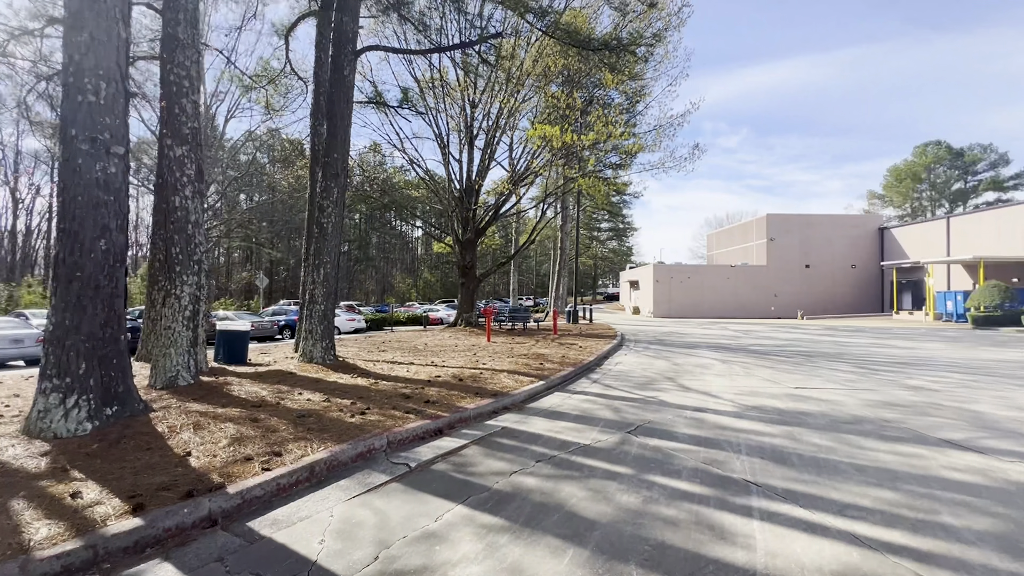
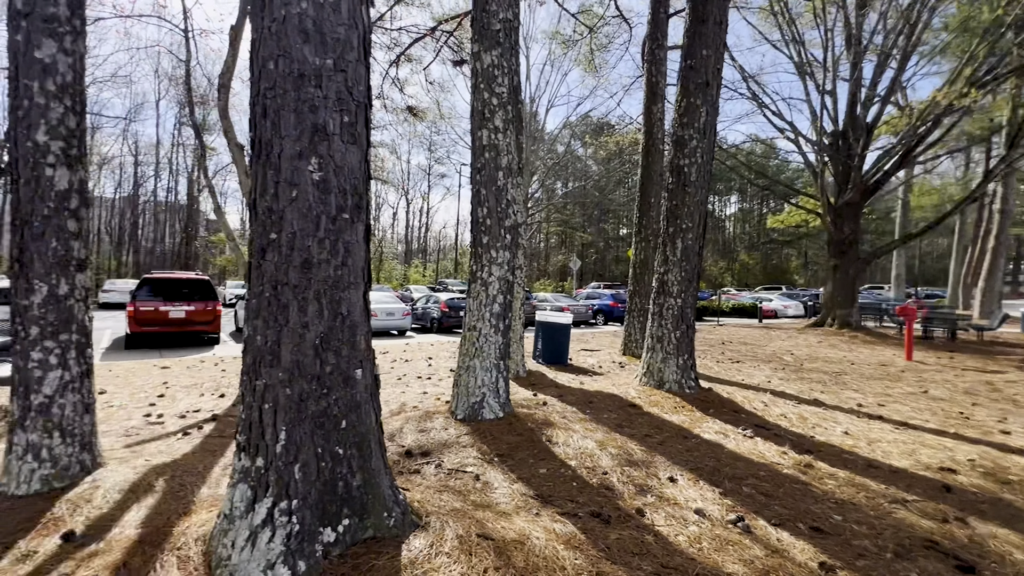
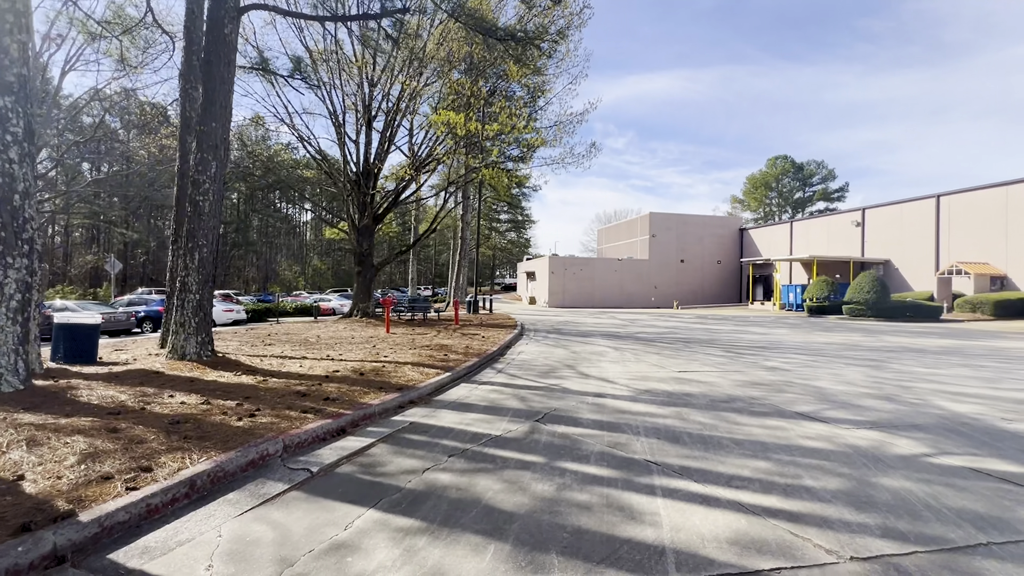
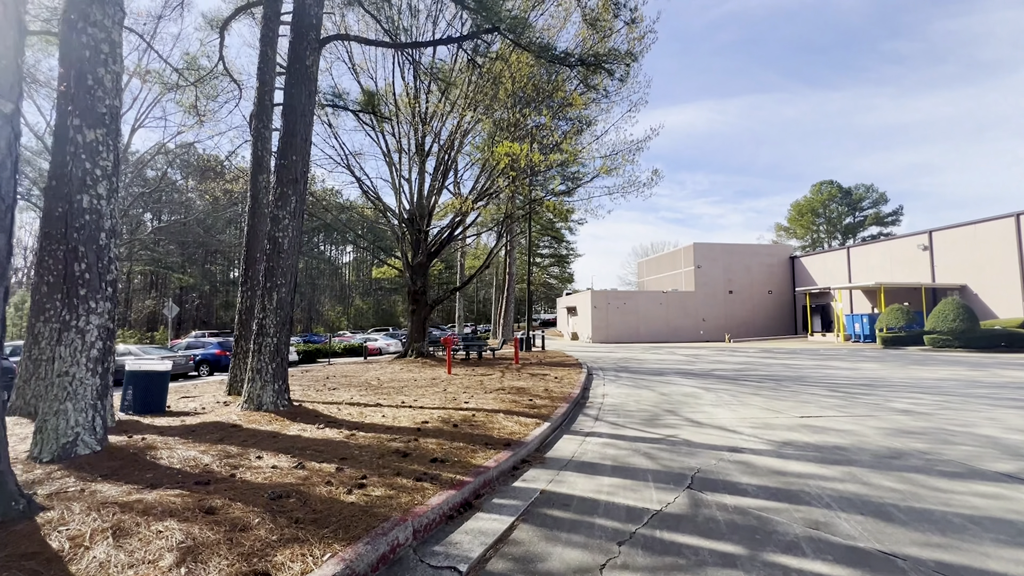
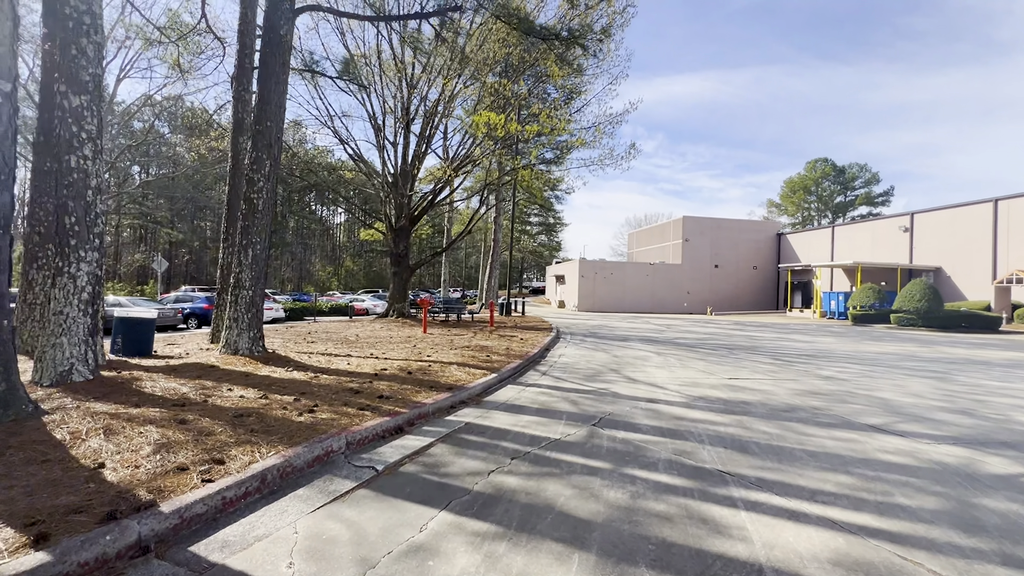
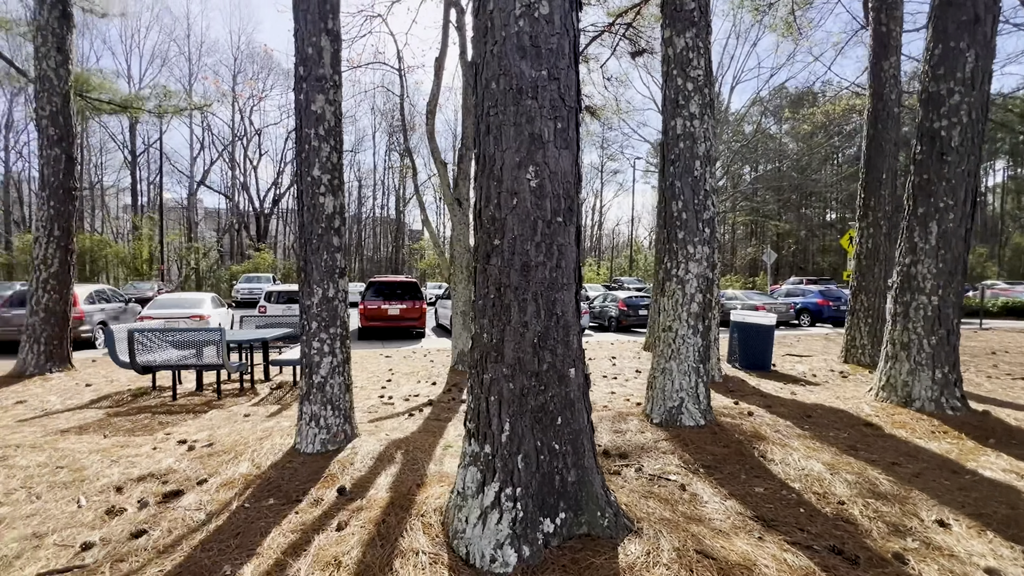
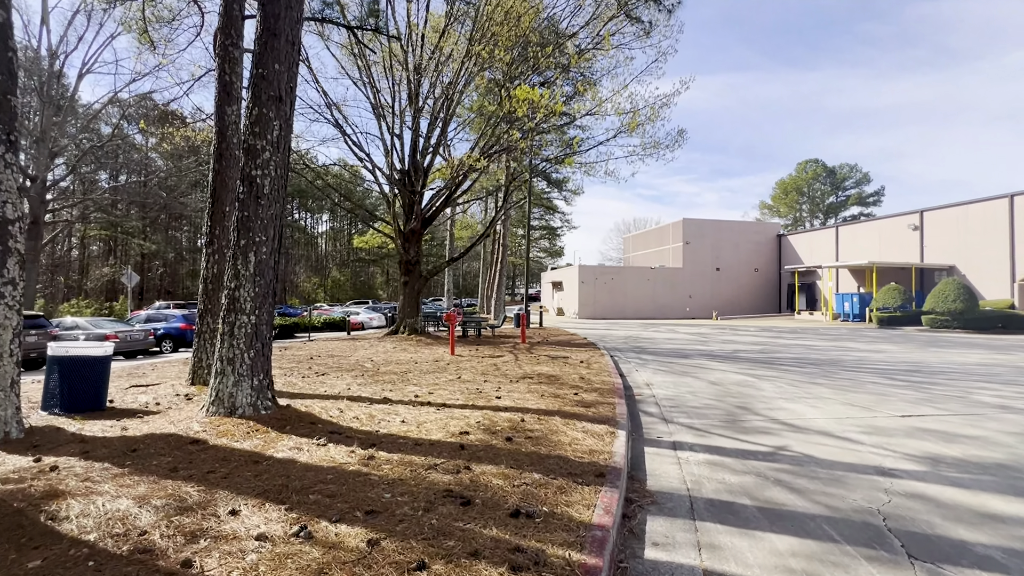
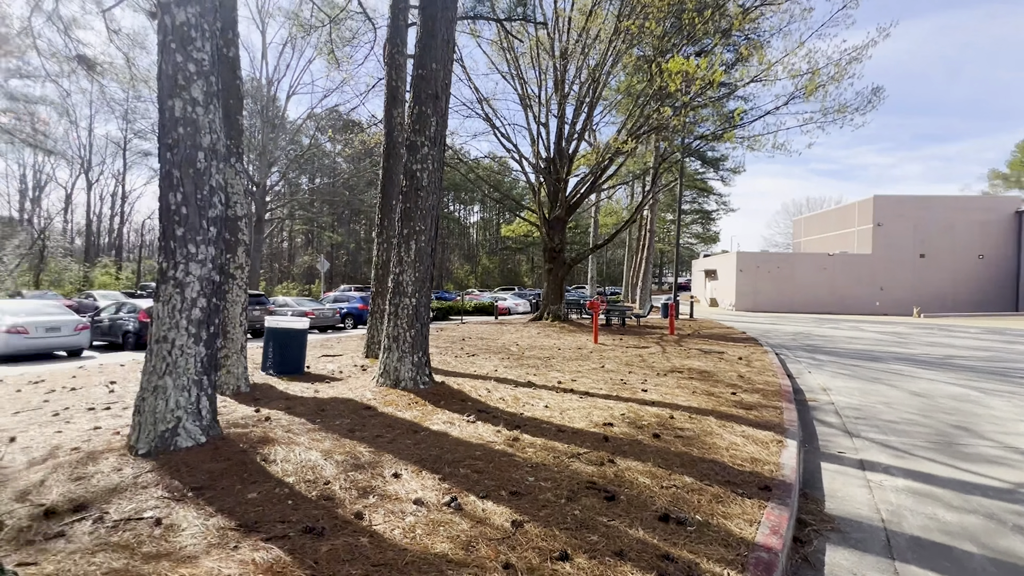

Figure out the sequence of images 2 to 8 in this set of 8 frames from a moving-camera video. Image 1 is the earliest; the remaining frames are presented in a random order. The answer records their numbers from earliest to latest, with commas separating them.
3, 5, 4, 7, 8, 2, 6
